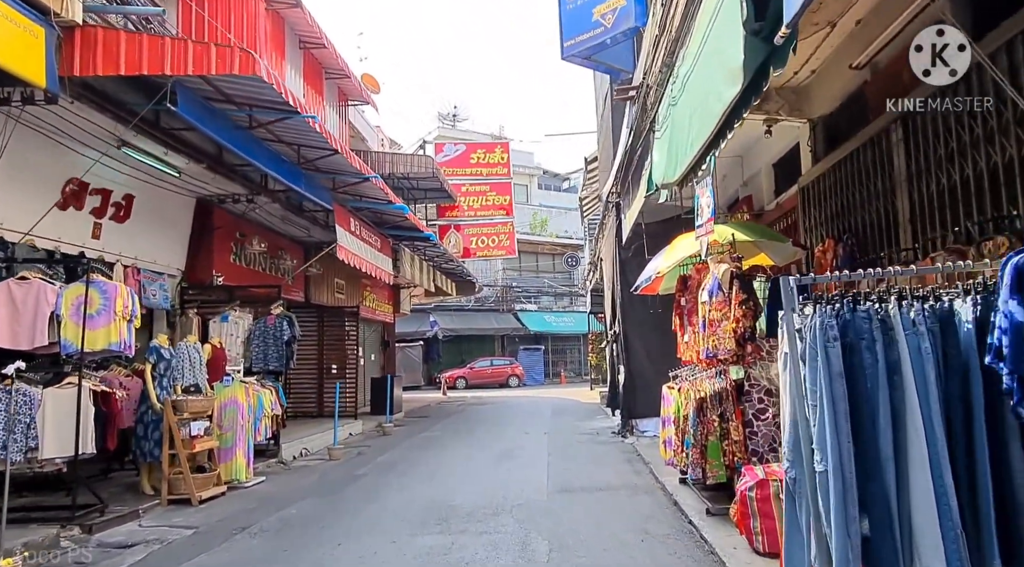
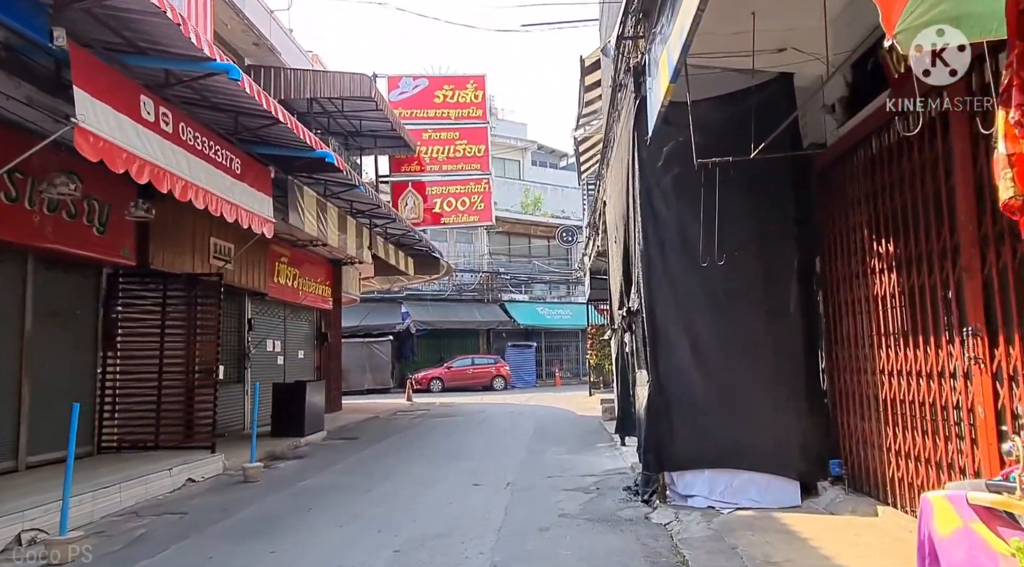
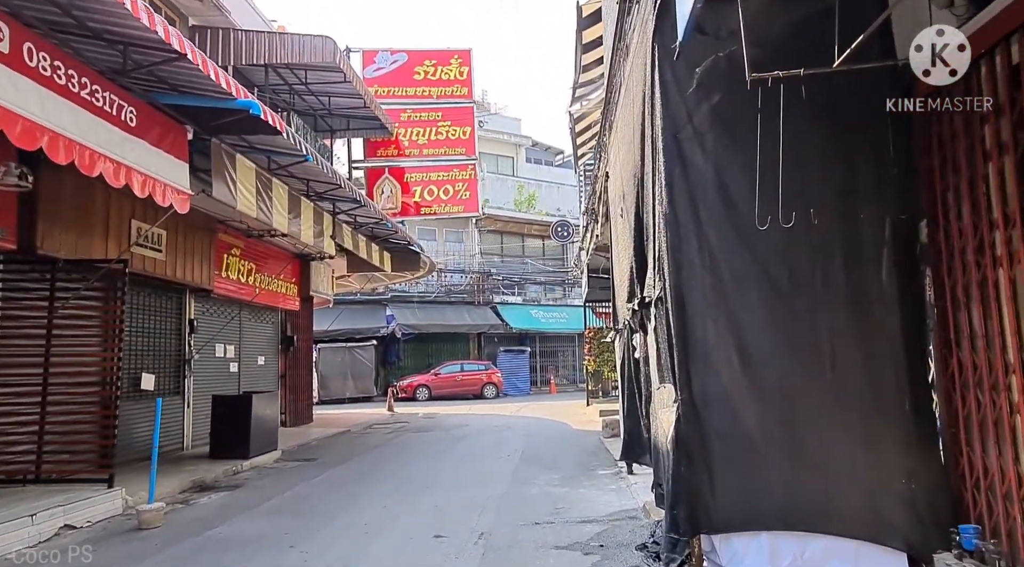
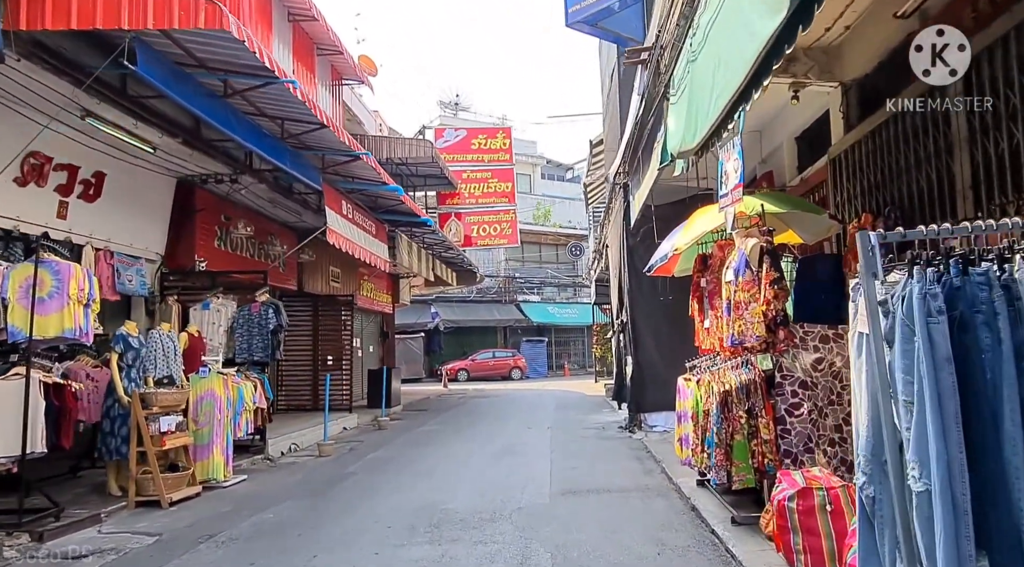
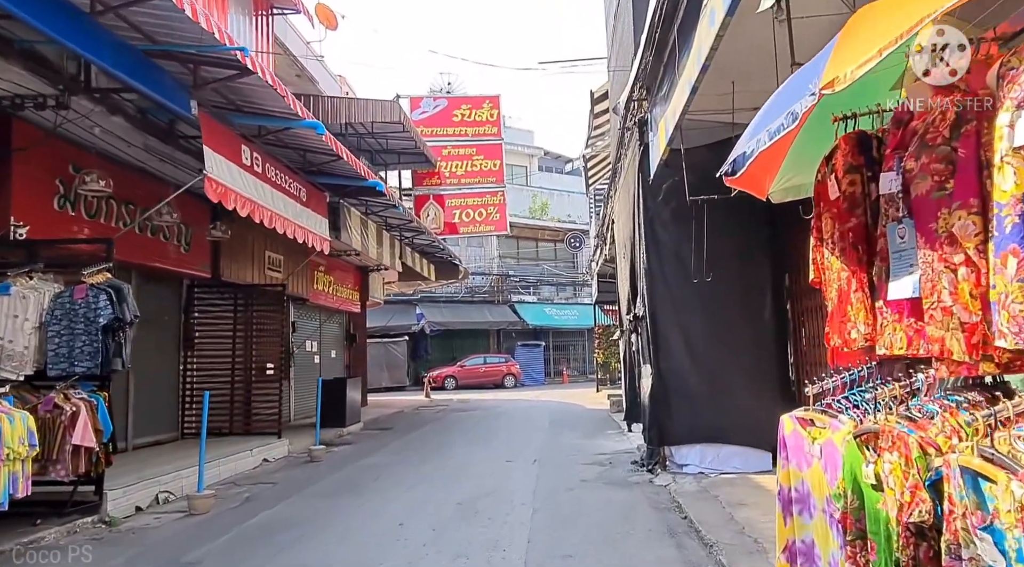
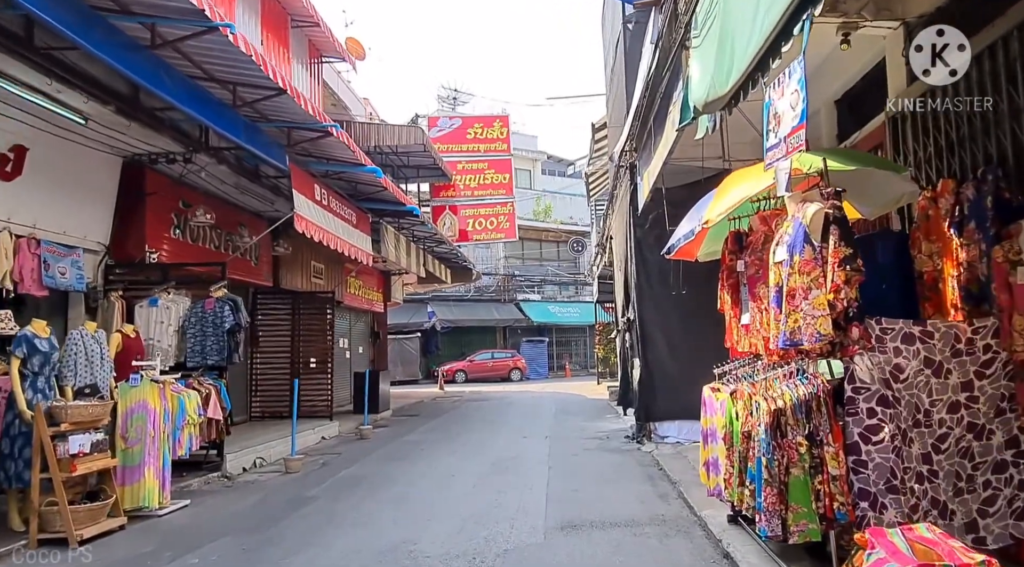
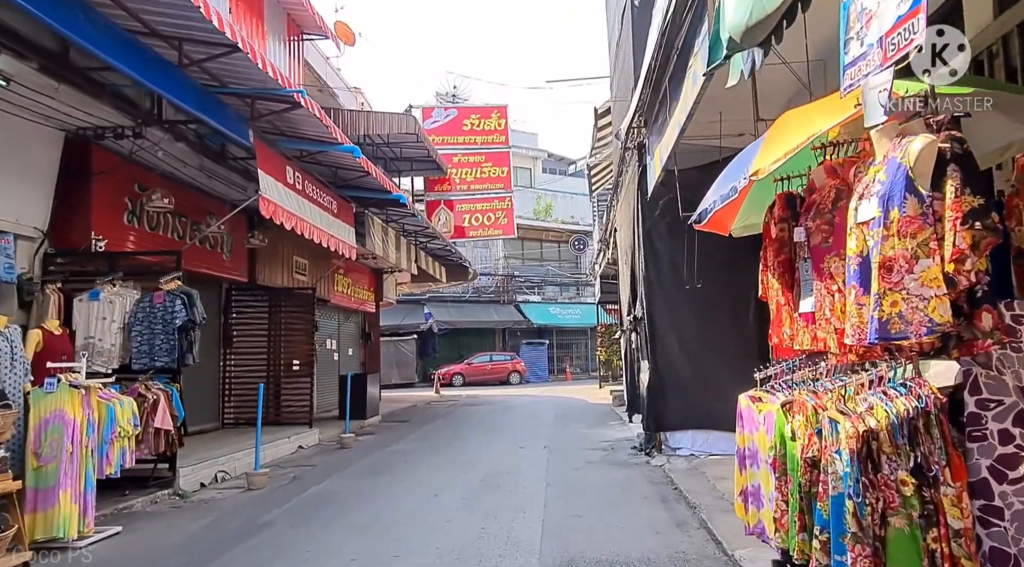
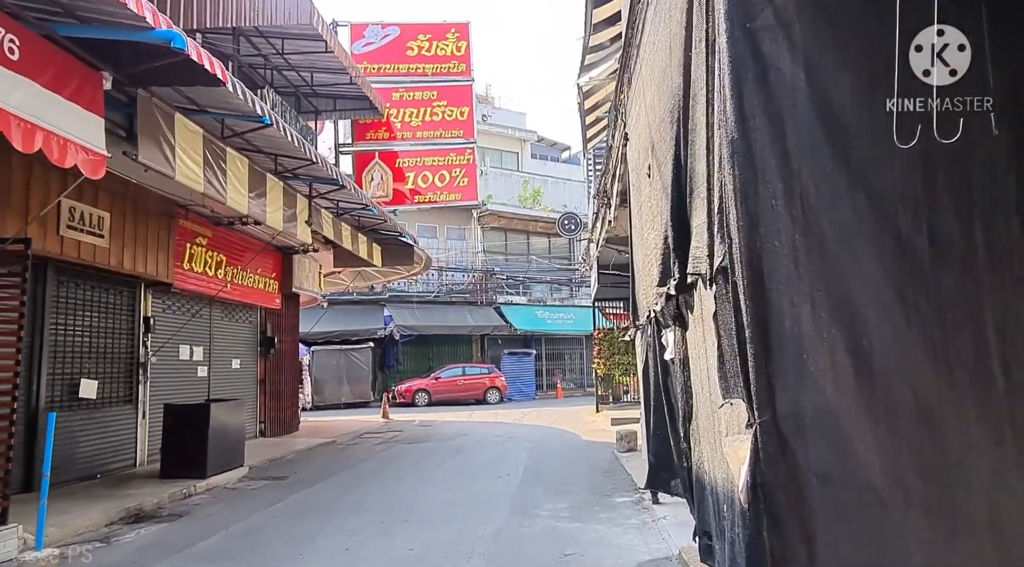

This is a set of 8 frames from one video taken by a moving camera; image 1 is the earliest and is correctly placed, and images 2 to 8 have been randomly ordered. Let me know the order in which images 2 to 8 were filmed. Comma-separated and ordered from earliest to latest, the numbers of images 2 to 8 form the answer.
4, 6, 7, 5, 2, 3, 8
